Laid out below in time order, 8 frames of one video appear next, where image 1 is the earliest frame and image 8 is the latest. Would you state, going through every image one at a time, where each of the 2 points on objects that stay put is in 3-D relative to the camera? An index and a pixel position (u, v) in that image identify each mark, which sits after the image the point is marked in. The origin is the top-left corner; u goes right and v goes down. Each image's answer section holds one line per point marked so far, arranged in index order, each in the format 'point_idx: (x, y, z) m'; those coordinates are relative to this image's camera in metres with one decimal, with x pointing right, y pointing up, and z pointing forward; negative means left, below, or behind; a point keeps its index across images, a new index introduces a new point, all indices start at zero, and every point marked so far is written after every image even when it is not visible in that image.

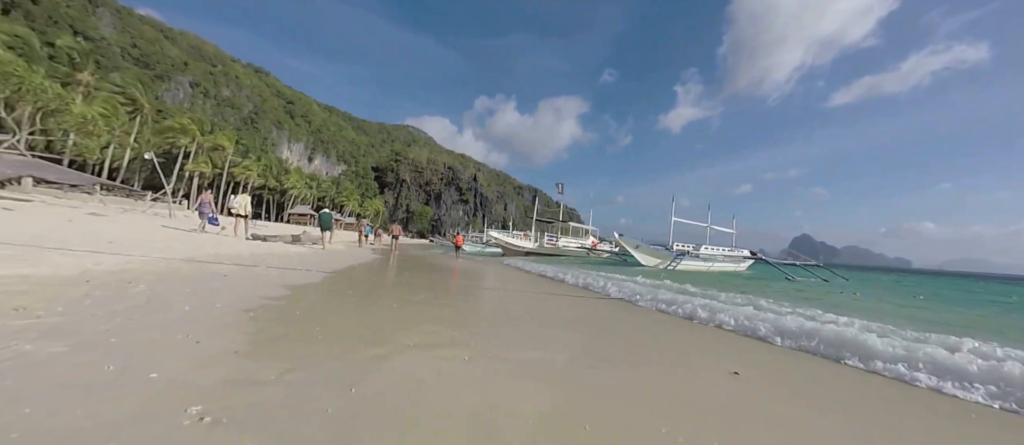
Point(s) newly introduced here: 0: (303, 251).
0: (-8.3, -1.3, +14.4) m
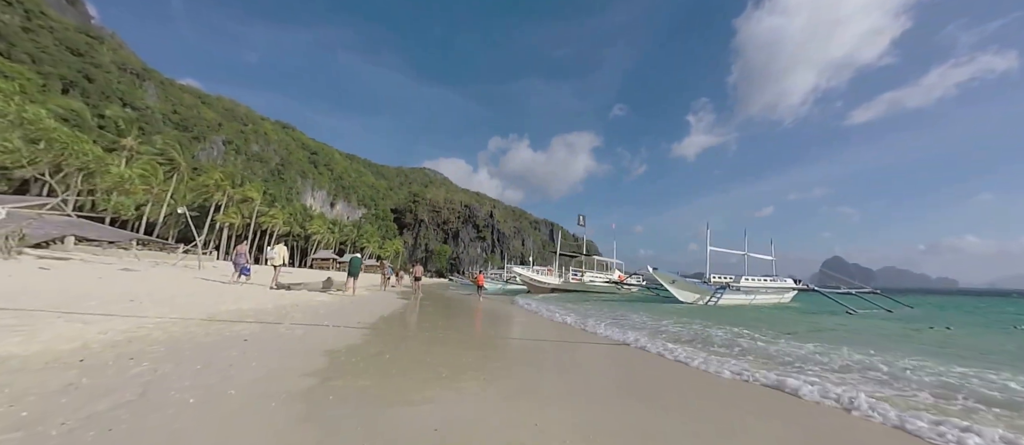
0: (-7.1, -3.1, +13.9) m
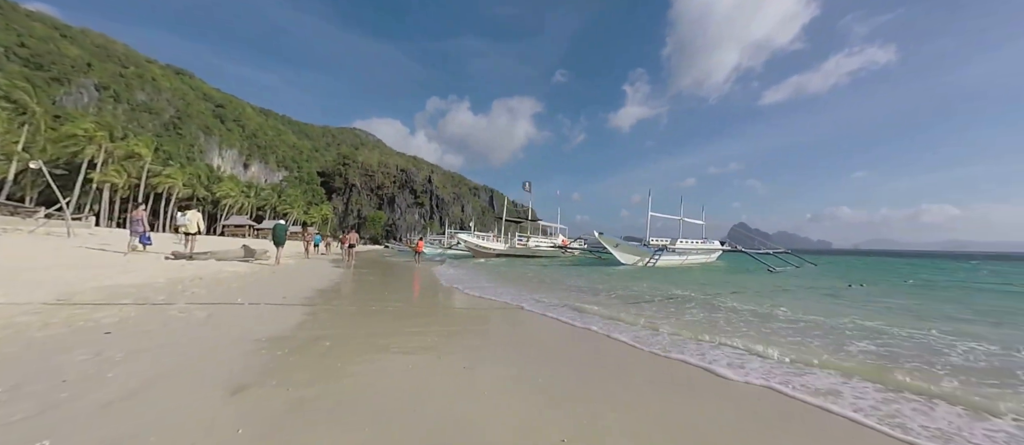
0: (-8.8, -1.7, +11.9) m
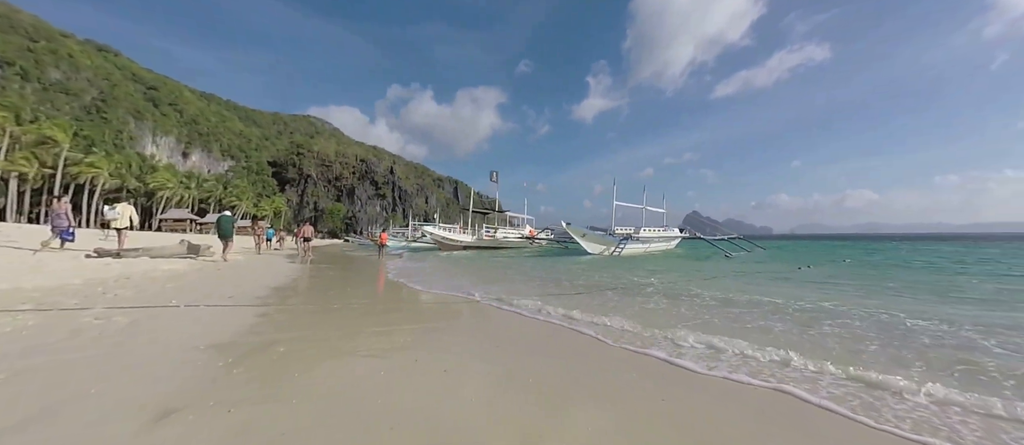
0: (-9.8, -1.5, +10.8) m
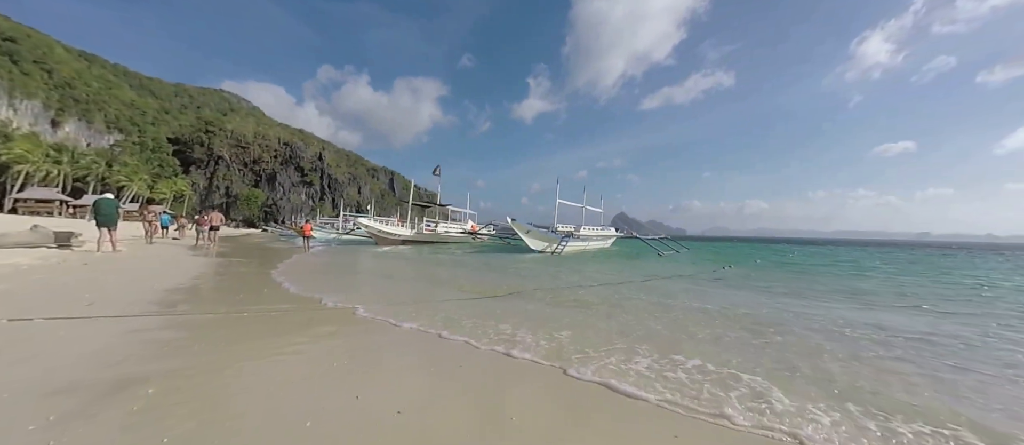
0: (-11.2, -1.0, +8.5) m
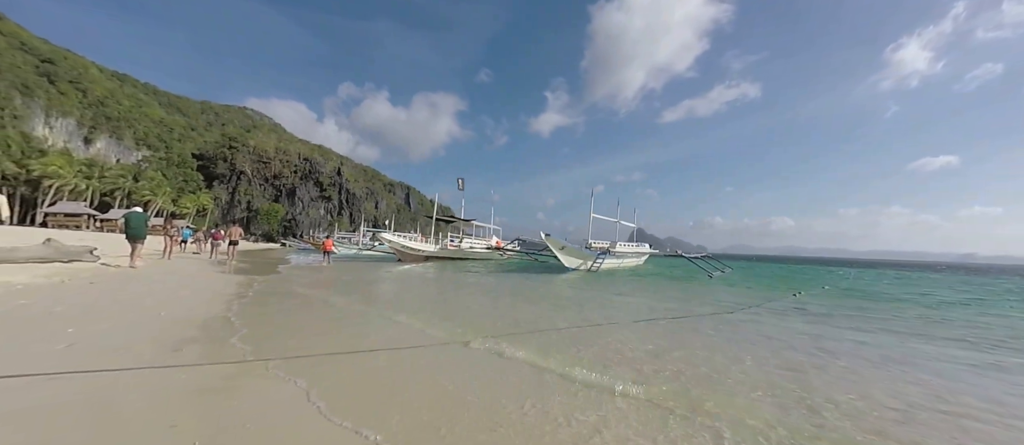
0: (-9.9, -1.4, +7.7) m
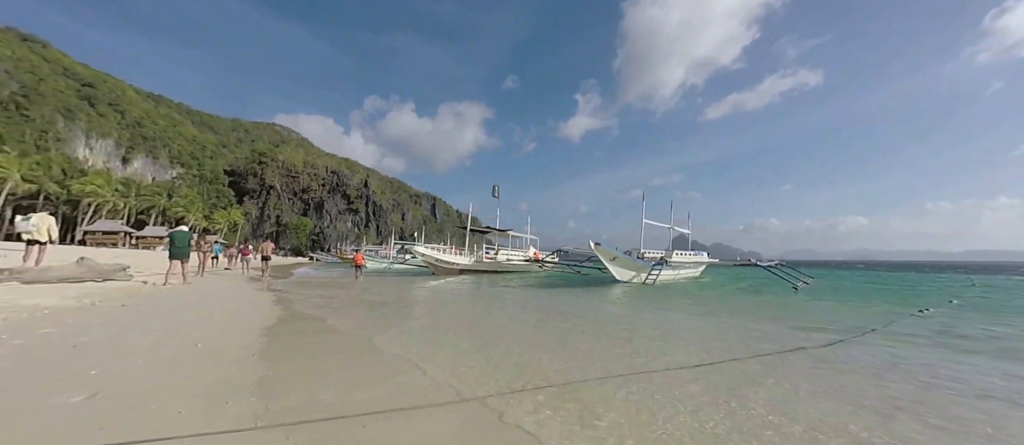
0: (-8.1, -1.8, +6.6) m
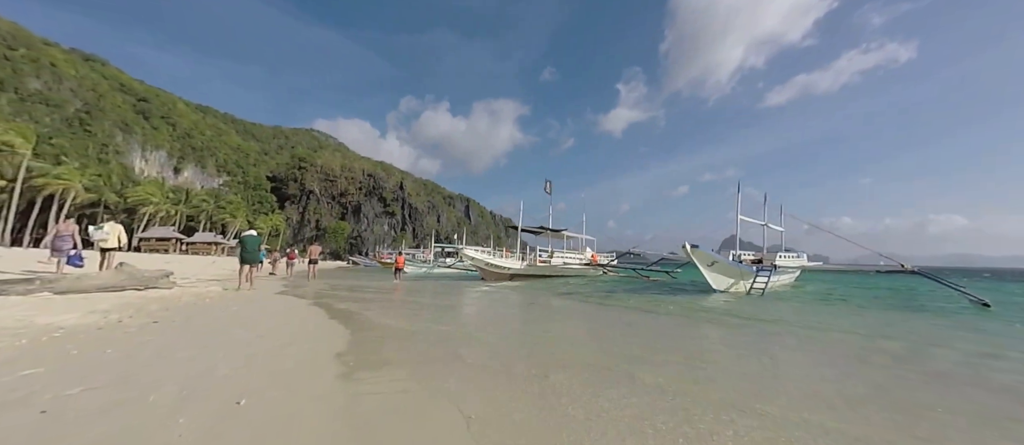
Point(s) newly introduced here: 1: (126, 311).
0: (-6.1, -1.8, +4.9) m
1: (-10.0, -2.2, +9.1) m
